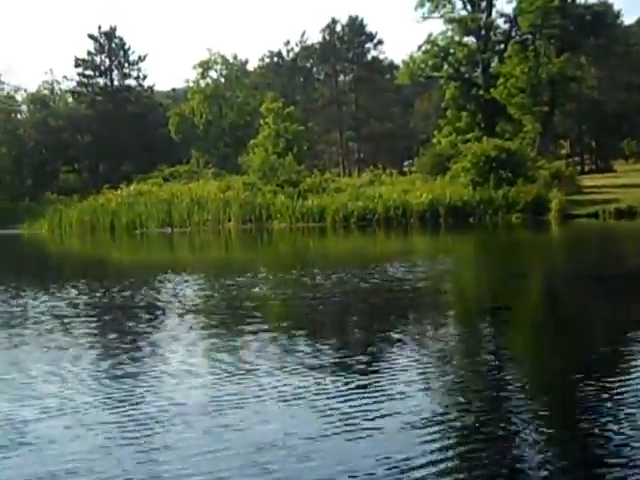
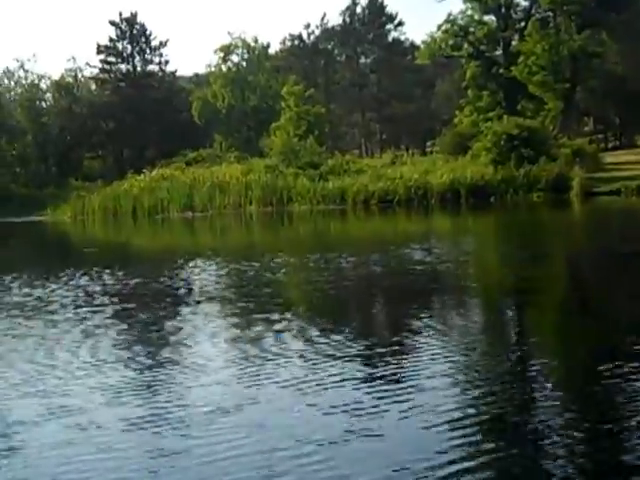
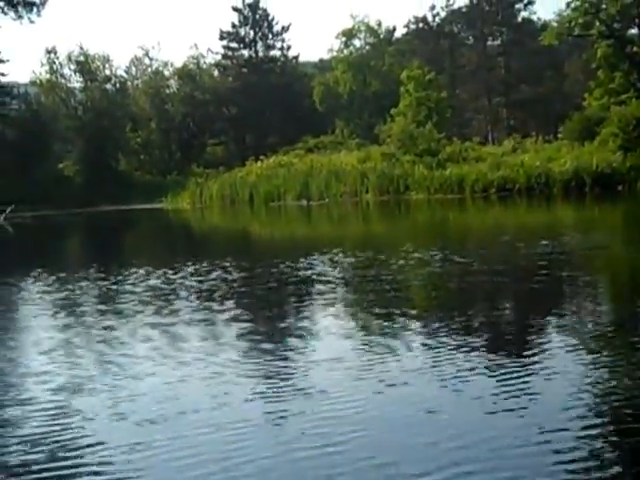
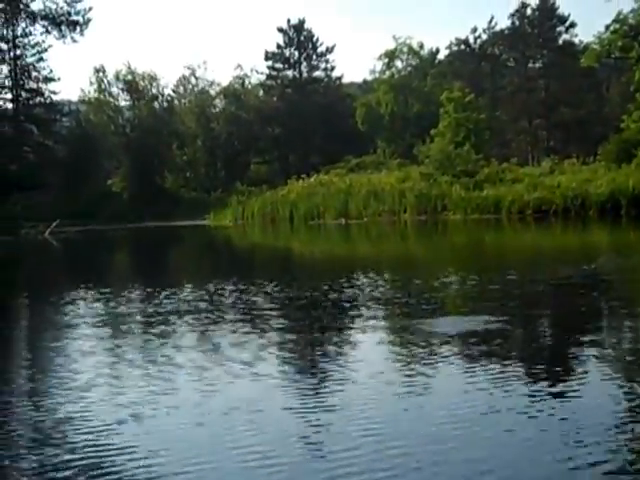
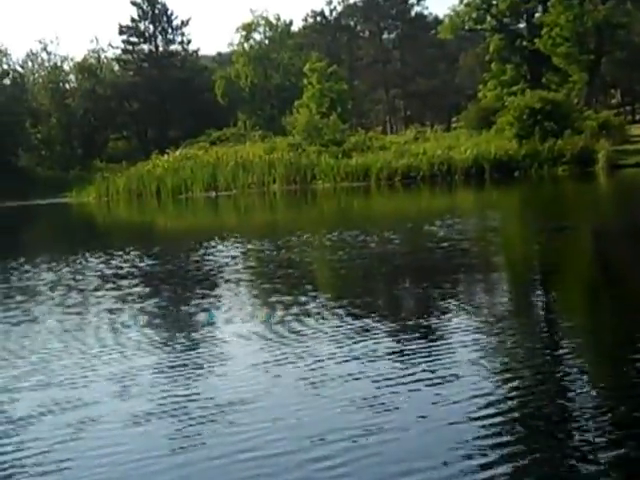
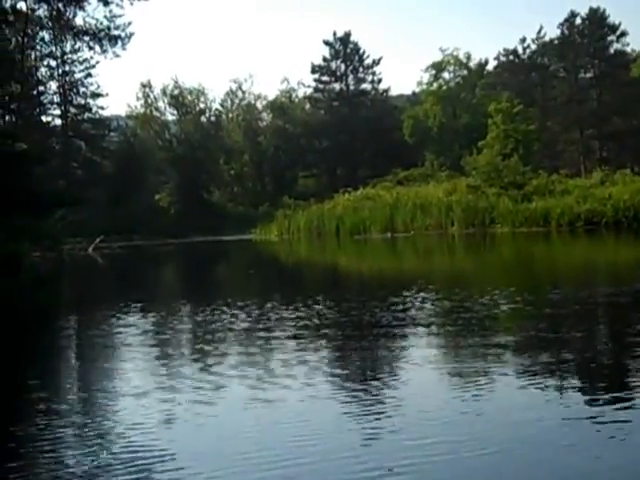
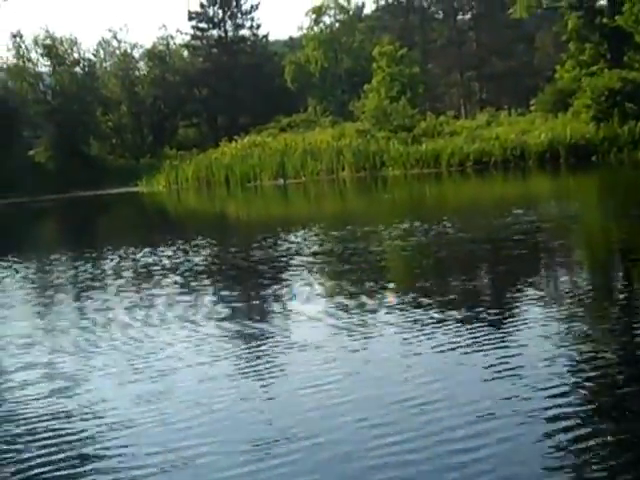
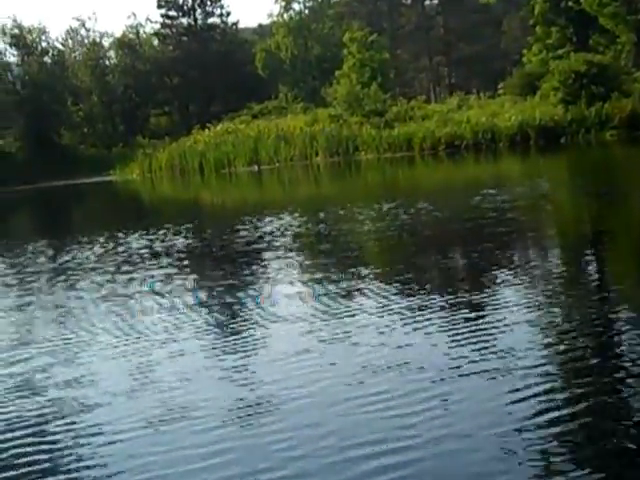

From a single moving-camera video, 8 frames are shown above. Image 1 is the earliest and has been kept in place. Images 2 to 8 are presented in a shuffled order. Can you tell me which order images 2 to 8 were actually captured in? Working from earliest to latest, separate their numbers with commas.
2, 5, 8, 7, 3, 4, 6
